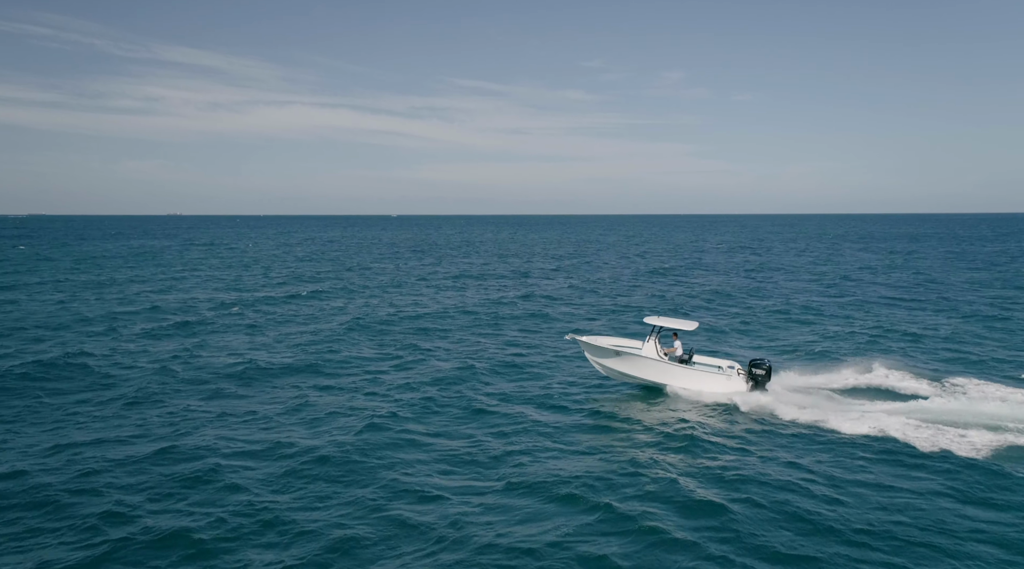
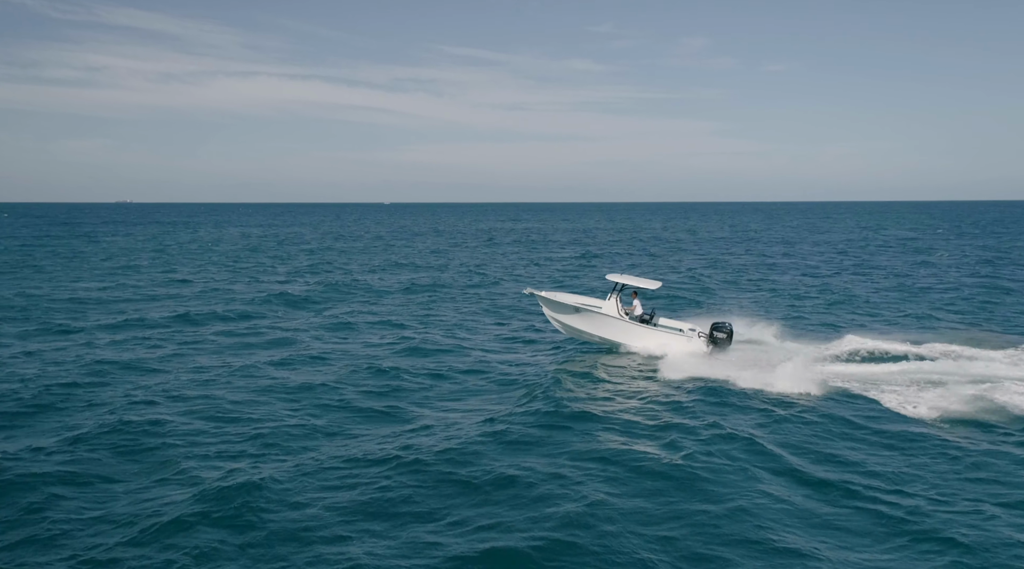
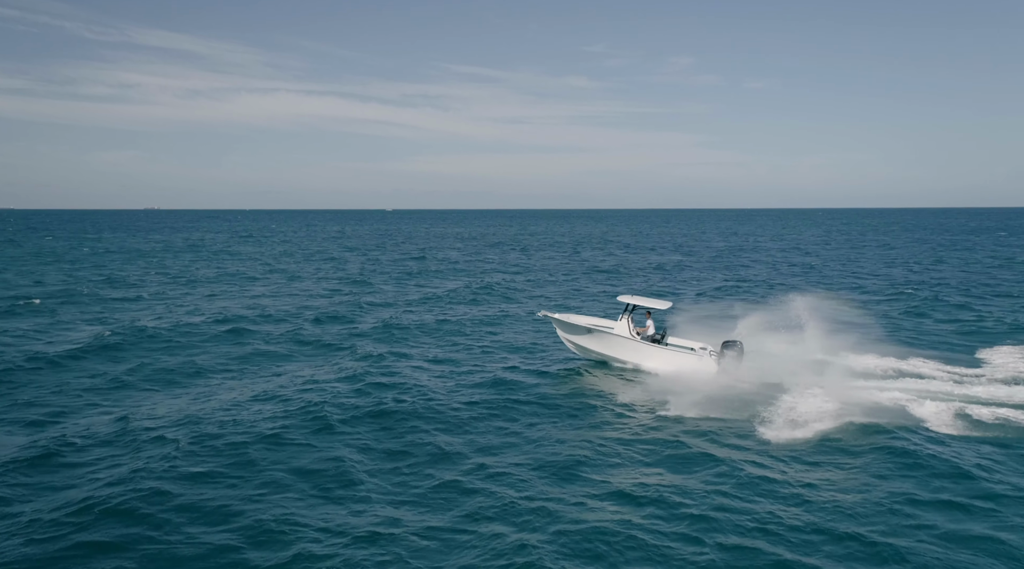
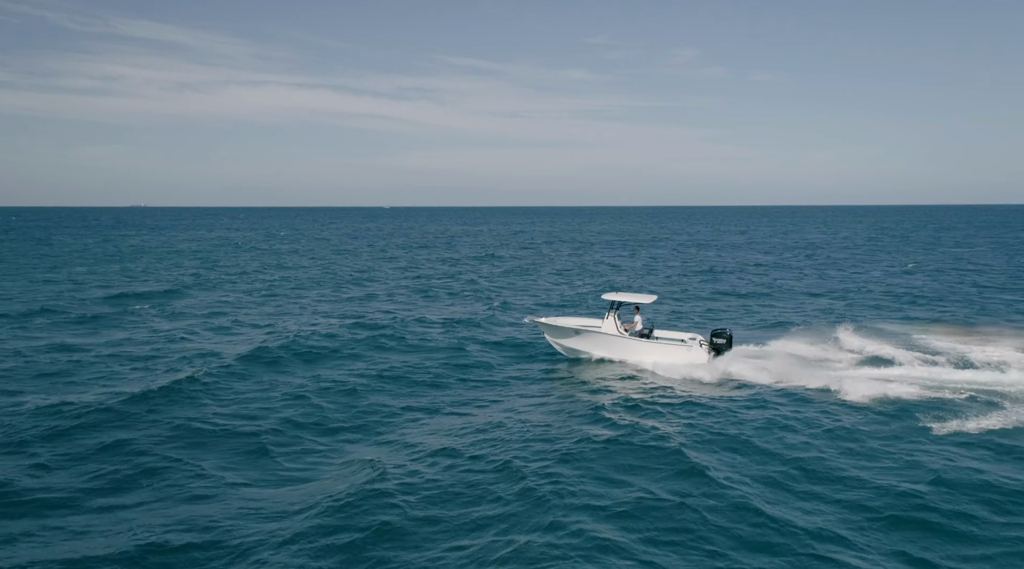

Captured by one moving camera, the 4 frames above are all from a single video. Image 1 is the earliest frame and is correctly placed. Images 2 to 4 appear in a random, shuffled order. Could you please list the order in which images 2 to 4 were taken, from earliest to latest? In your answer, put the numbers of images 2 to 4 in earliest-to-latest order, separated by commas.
3, 4, 2
